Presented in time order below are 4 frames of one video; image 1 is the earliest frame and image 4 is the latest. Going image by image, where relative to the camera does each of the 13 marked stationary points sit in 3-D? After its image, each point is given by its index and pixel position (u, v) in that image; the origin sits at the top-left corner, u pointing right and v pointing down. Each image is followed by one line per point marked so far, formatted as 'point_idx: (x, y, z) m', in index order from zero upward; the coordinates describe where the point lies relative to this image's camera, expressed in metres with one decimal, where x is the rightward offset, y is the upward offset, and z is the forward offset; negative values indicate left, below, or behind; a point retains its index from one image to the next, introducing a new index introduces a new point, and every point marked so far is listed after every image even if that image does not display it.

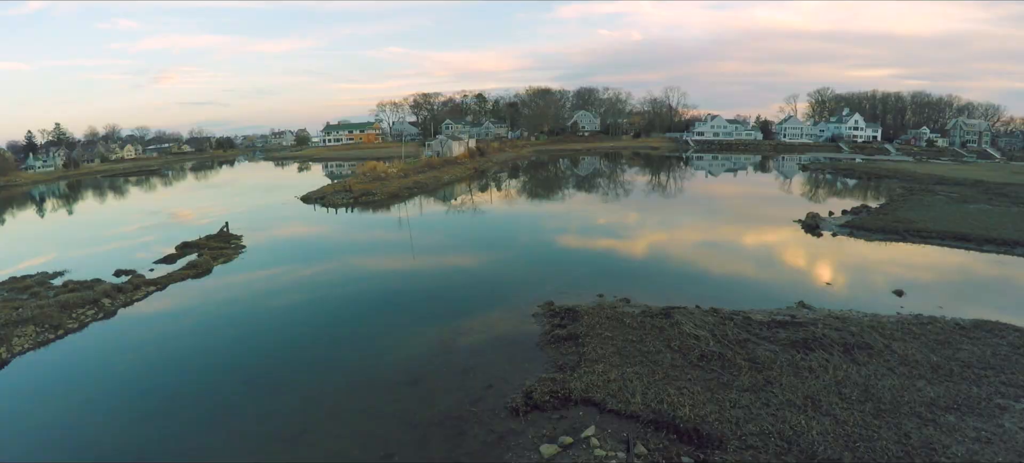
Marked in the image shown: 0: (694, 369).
0: (+2.6, -1.9, +7.1) m
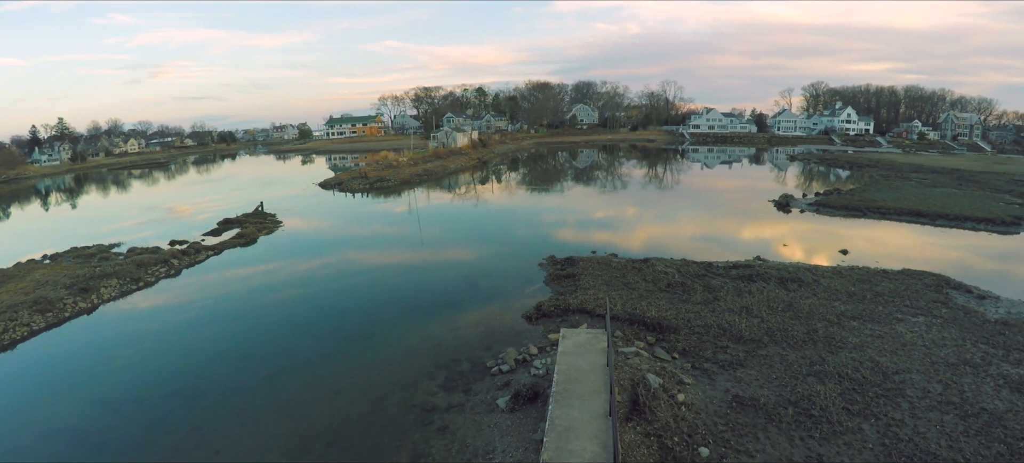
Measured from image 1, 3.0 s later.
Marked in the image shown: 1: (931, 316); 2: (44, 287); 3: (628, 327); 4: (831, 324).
0: (+2.8, -1.1, +9.3) m
1: (+8.0, -1.5, +9.4) m
2: (-12.5, -1.4, +13.2) m
3: (+1.9, -1.5, +7.9) m
4: (+5.4, -1.5, +8.3) m
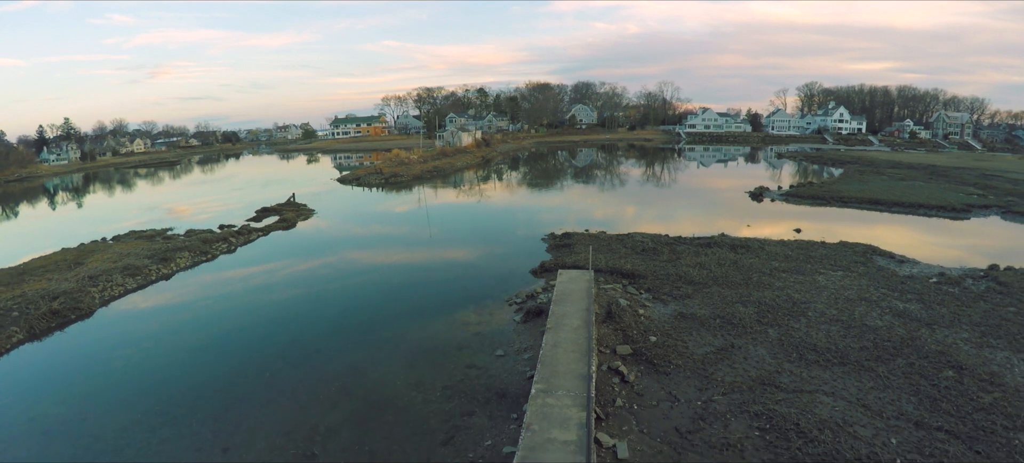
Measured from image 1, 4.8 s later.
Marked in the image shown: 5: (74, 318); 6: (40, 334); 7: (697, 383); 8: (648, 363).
0: (+3.1, -0.5, +11.9) m
1: (+8.2, -0.9, +12.0) m
2: (-12.3, -0.8, +15.8) m
3: (+2.1, -0.9, +10.5) m
4: (+5.6, -1.0, +10.9) m
5: (-11.0, -2.1, +12.3) m
6: (-11.1, -2.4, +11.5) m
7: (+2.5, -2.1, +6.7) m
8: (+2.0, -1.9, +7.1) m
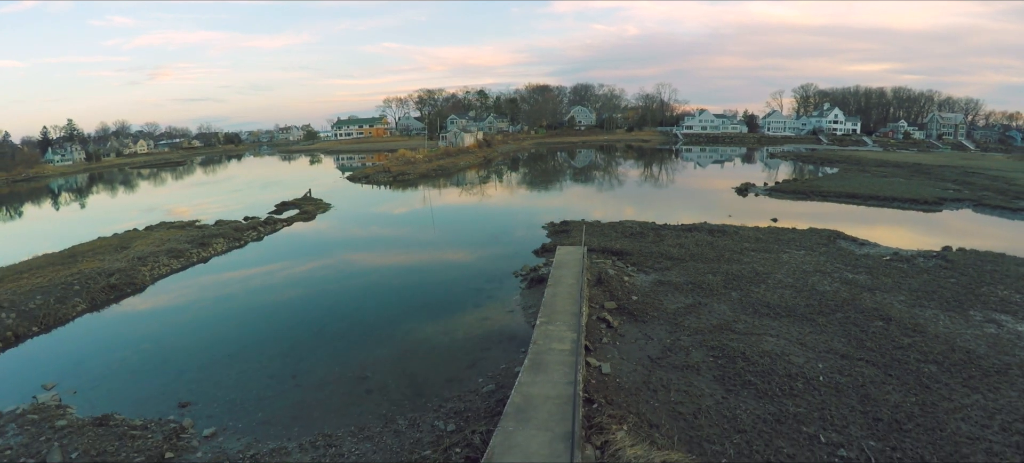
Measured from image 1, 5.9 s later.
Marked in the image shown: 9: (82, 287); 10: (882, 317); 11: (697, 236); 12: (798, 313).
0: (+3.2, -0.1, +13.6) m
1: (+8.3, -0.5, +13.6) m
2: (-12.2, -0.4, +17.4) m
3: (+2.2, -0.5, +12.1) m
4: (+5.8, -0.5, +12.6) m
5: (-10.9, -1.7, +13.9) m
6: (-11.0, -2.0, +13.1) m
7: (+2.7, -1.7, +8.4) m
8: (+2.1, -1.5, +8.8) m
9: (-11.8, -1.6, +13.5) m
10: (+7.1, -1.7, +9.4) m
11: (+5.2, -0.1, +13.7) m
12: (+5.4, -1.6, +9.4) m
